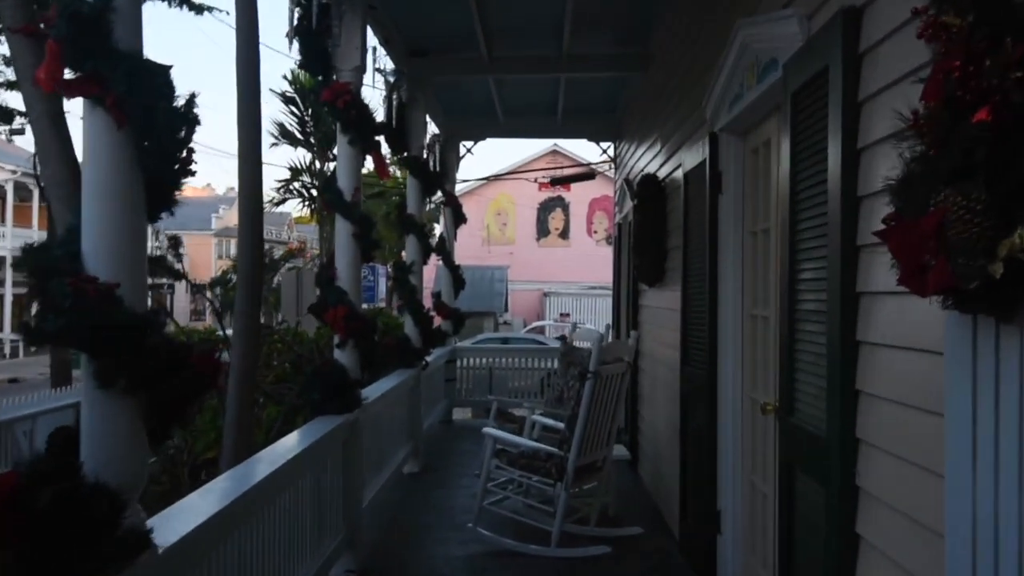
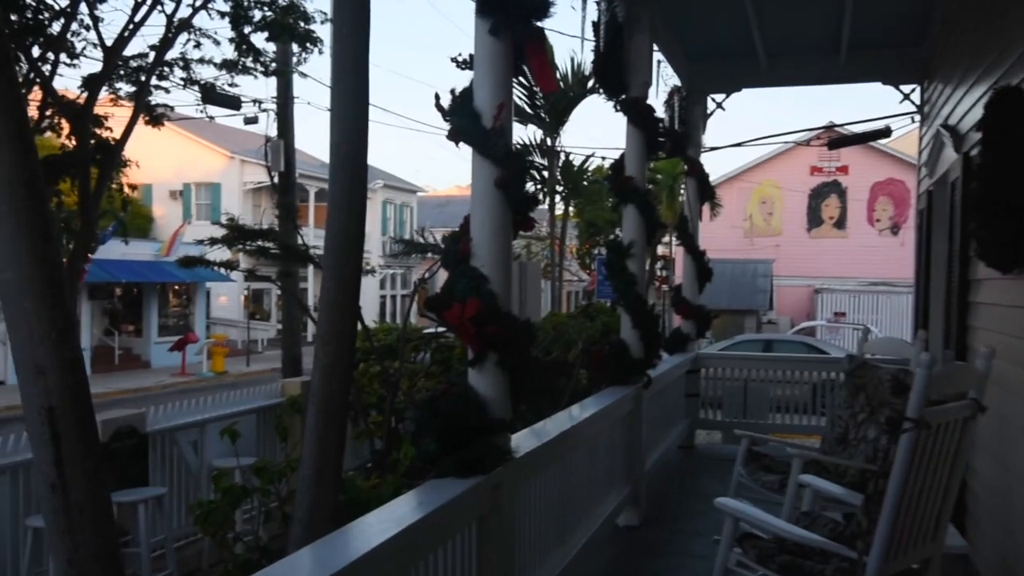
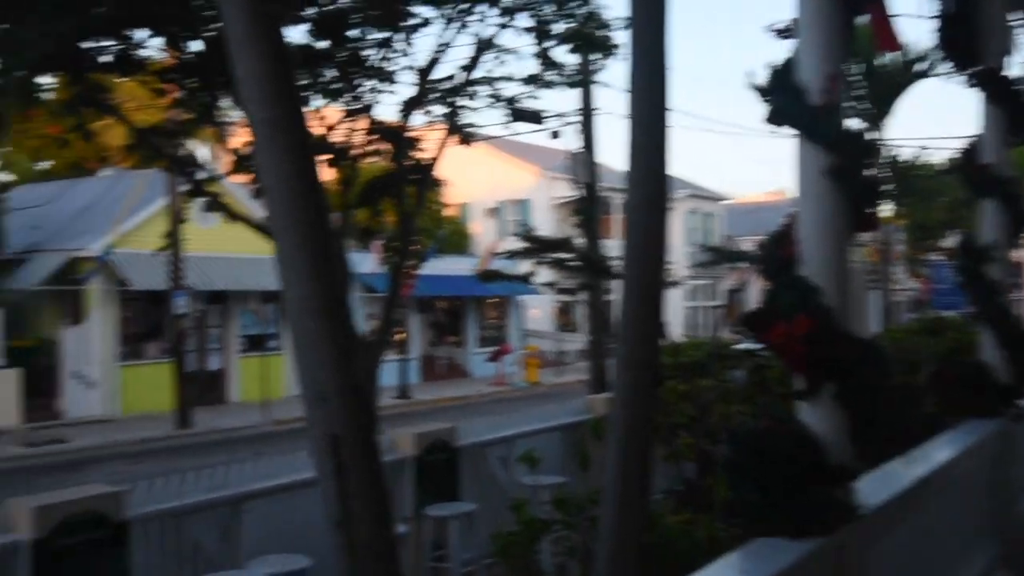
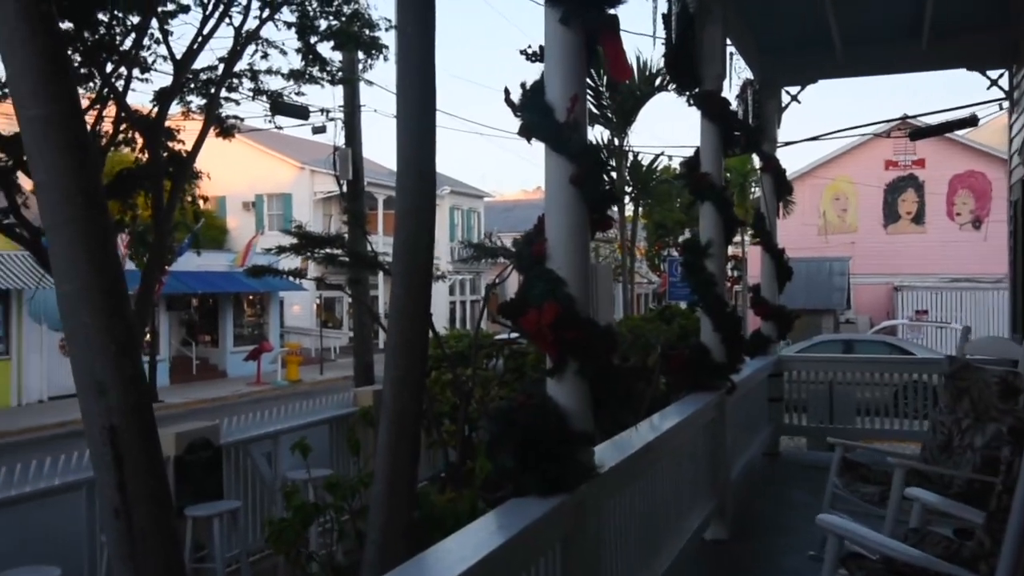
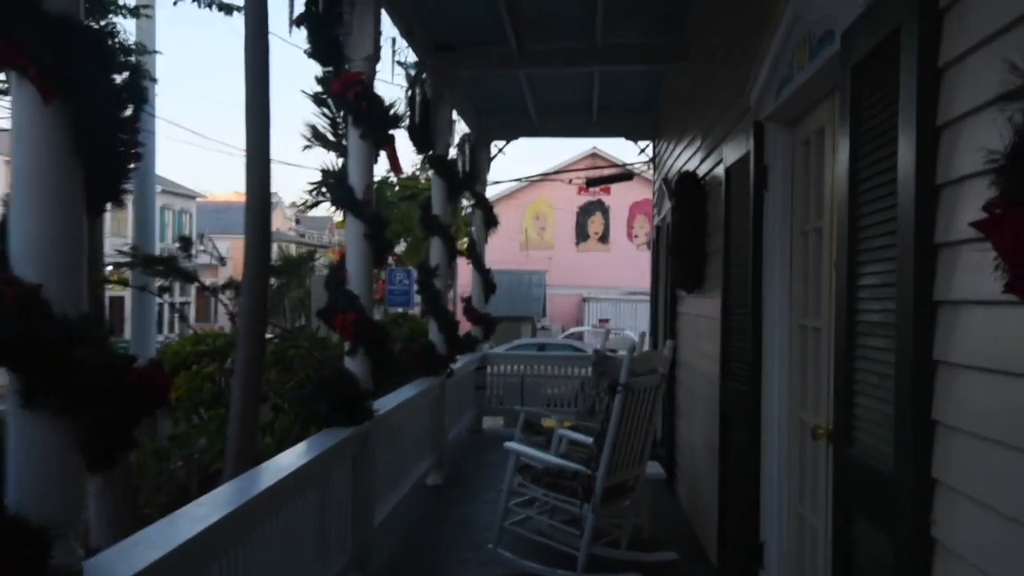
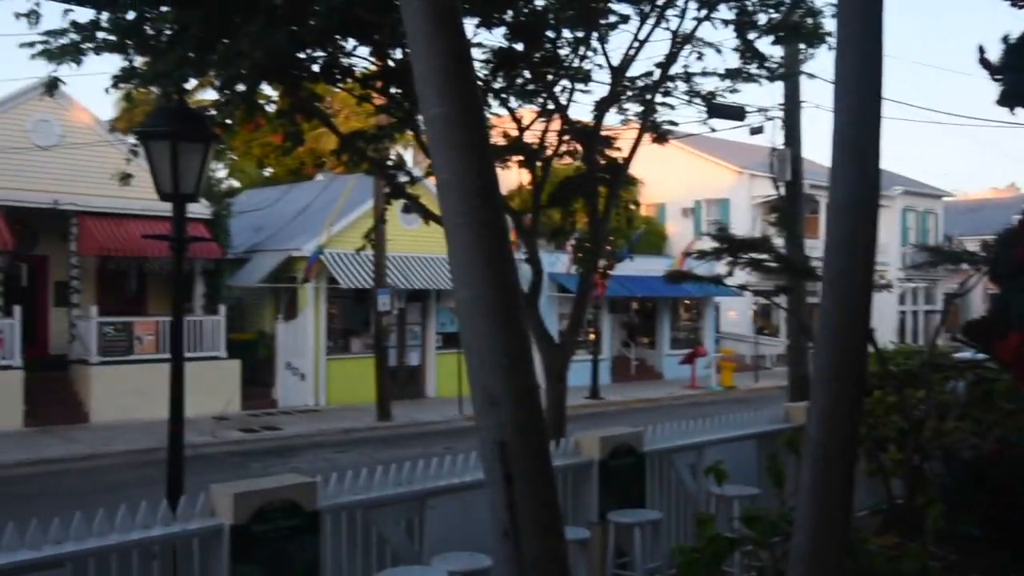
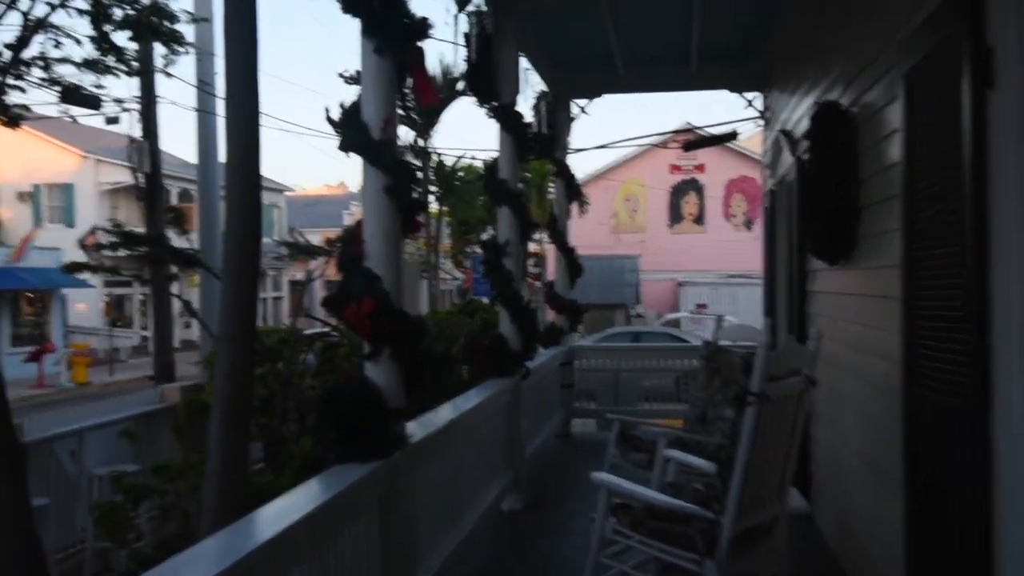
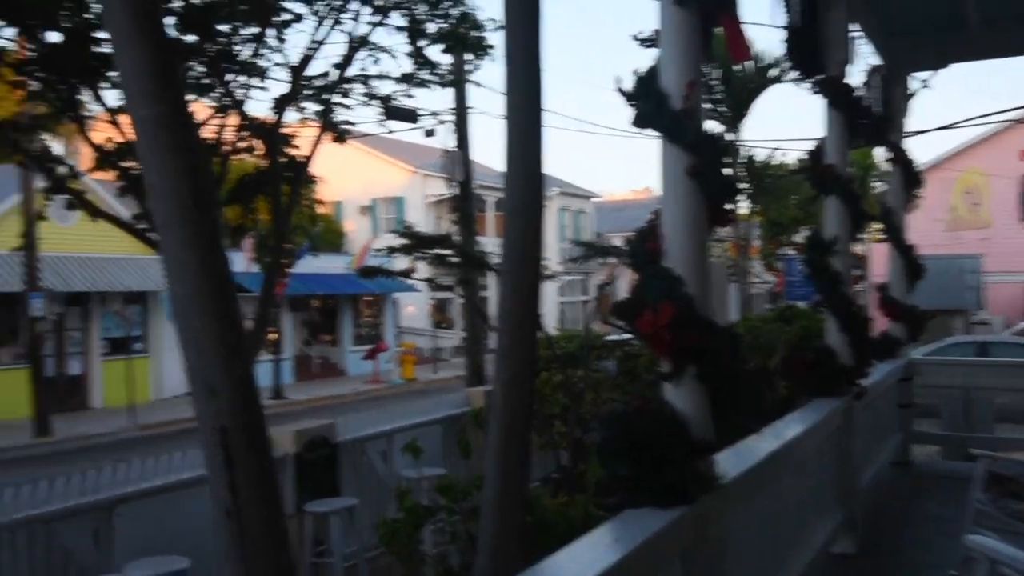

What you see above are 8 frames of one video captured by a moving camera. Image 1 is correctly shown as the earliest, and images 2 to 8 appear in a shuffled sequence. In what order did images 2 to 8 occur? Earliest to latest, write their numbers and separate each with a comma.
5, 7, 2, 4, 8, 3, 6
